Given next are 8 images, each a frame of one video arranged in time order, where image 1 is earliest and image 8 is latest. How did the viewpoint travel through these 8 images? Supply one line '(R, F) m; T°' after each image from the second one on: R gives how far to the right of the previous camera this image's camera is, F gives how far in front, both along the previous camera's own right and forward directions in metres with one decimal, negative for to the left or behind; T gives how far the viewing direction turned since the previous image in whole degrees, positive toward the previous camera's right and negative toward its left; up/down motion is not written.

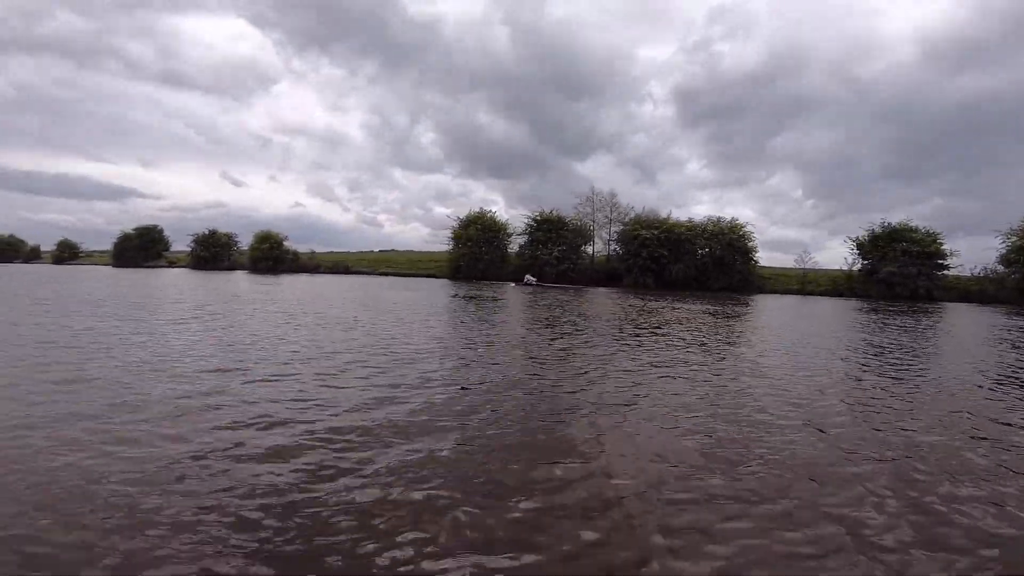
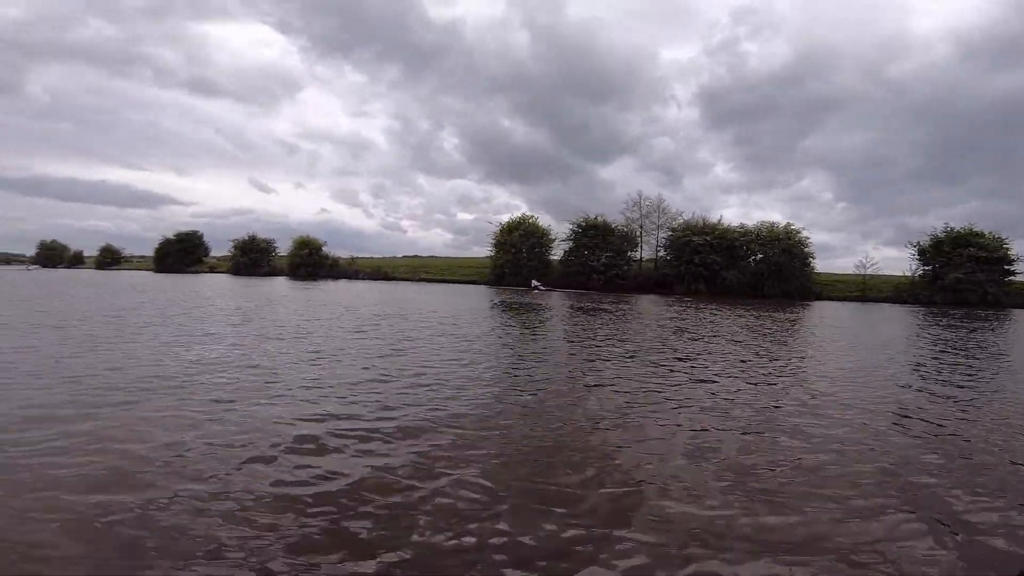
(-1.5, +0.2) m; -2°
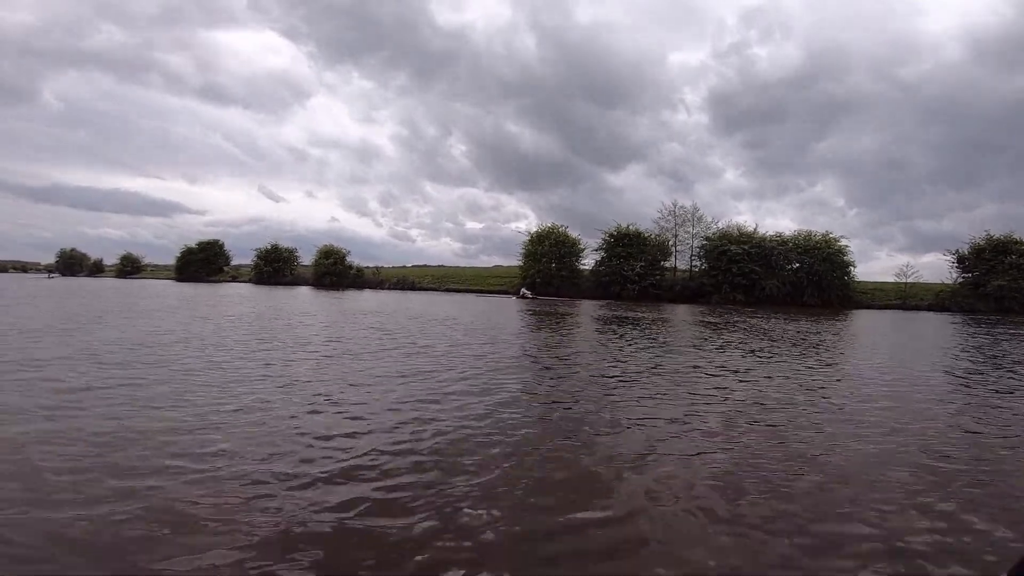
(-1.6, 0.0) m; 0°
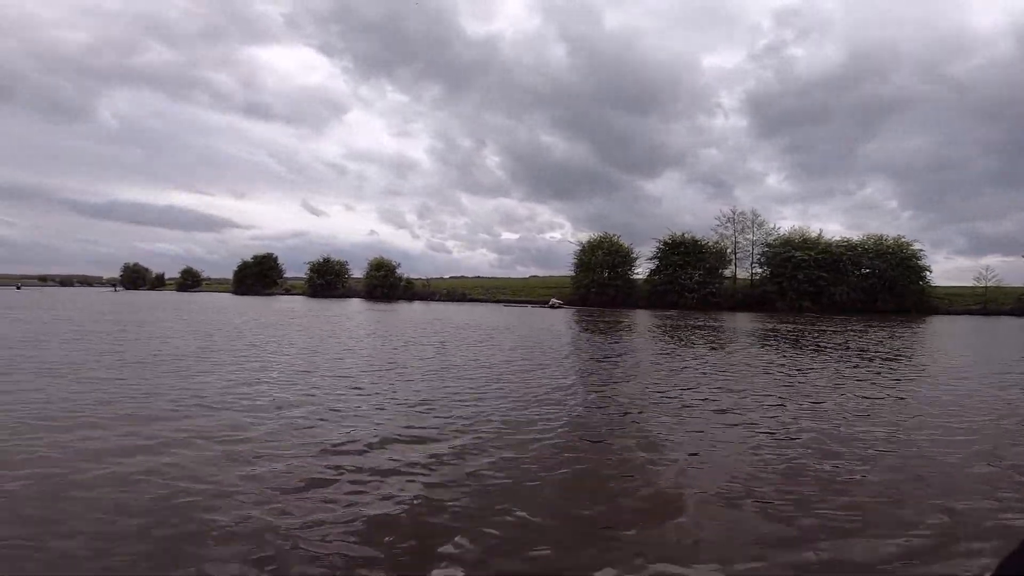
(-1.3, -0.1) m; -3°
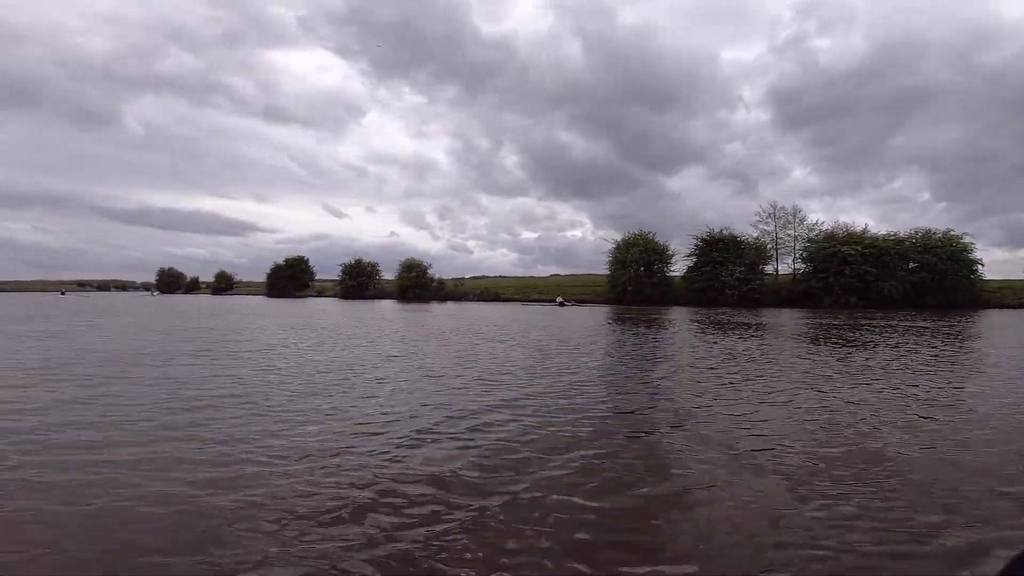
(-1.1, -0.1) m; -2°
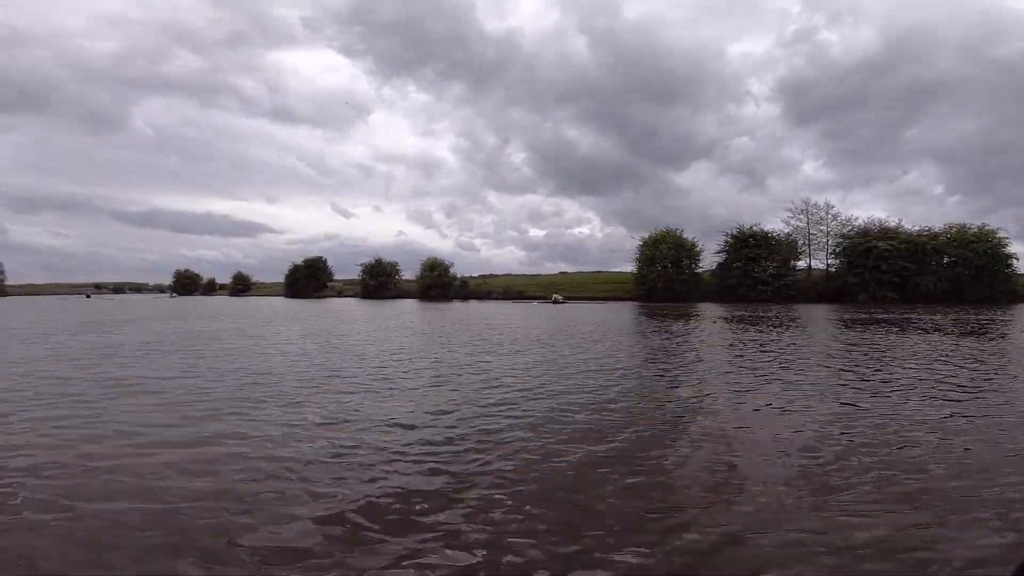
(-1.4, 0.0) m; 0°
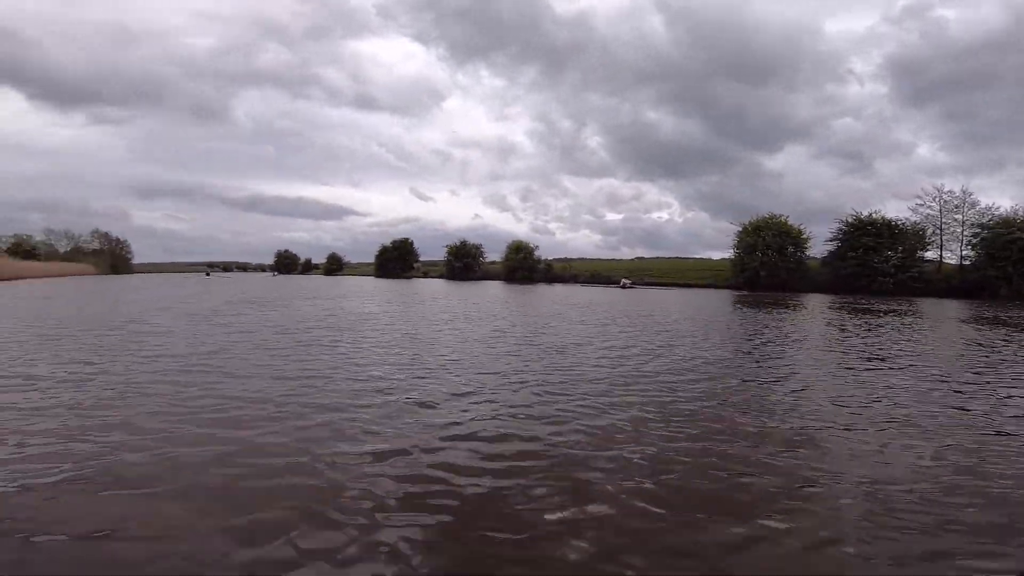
(-1.2, -0.1) m; -8°
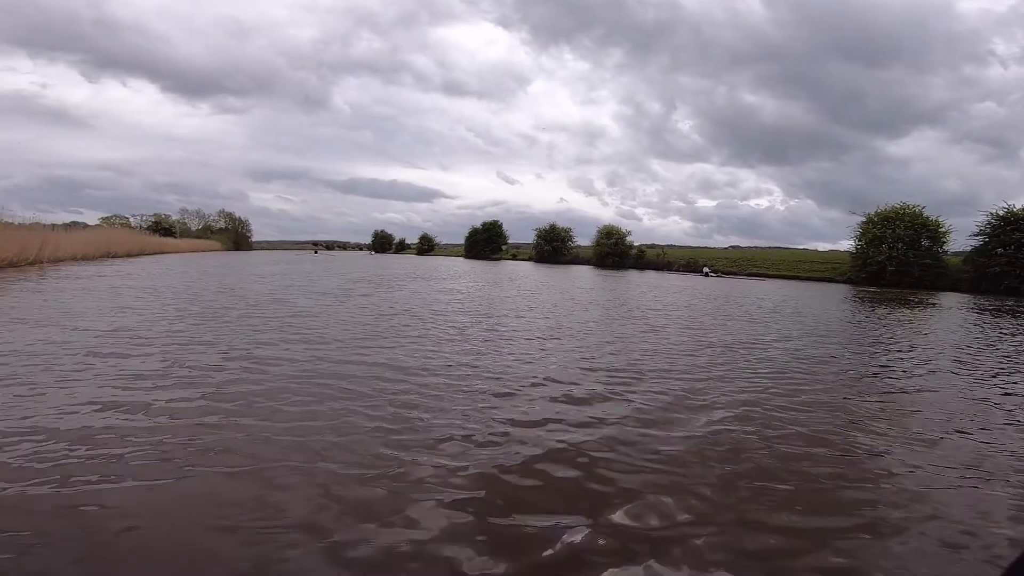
(-1.4, -0.7) m; -8°
